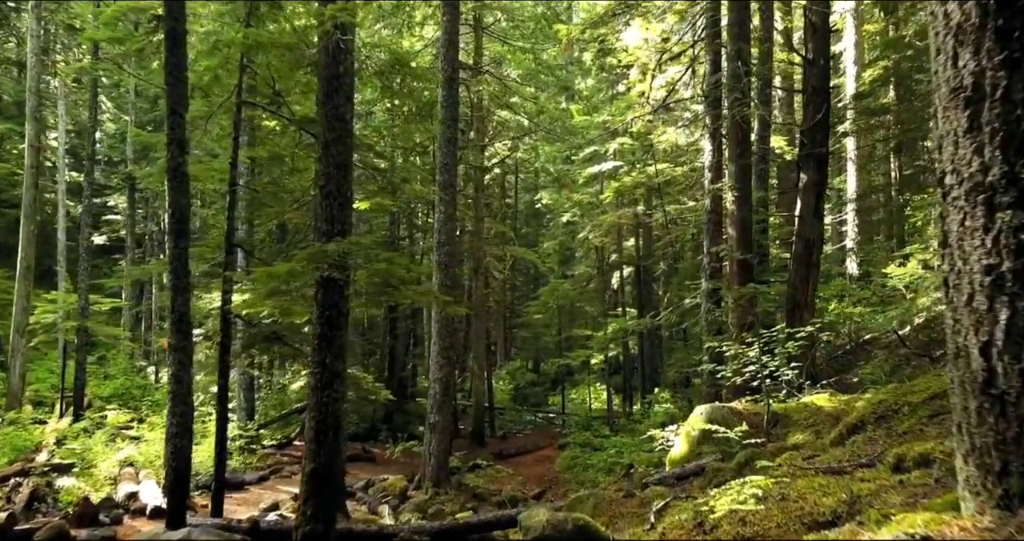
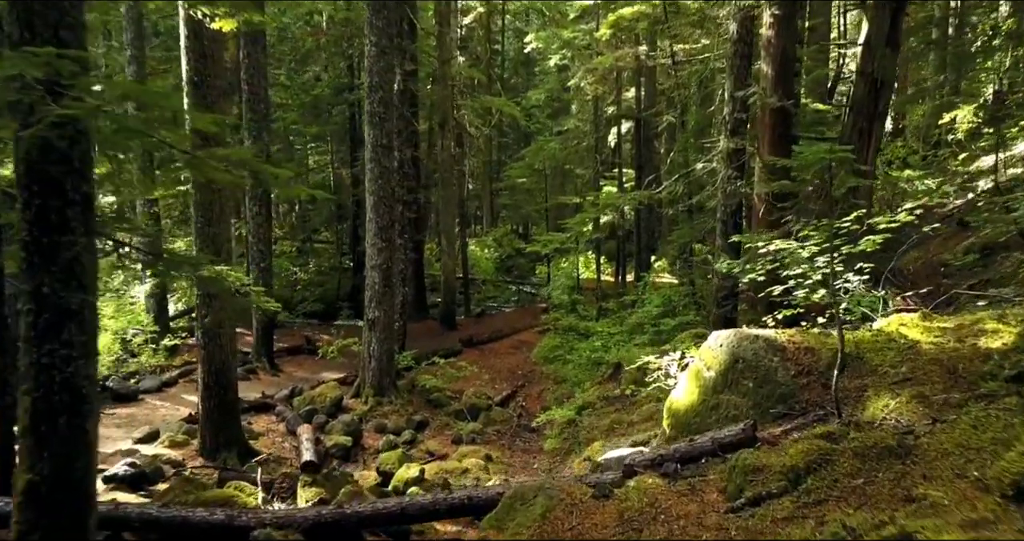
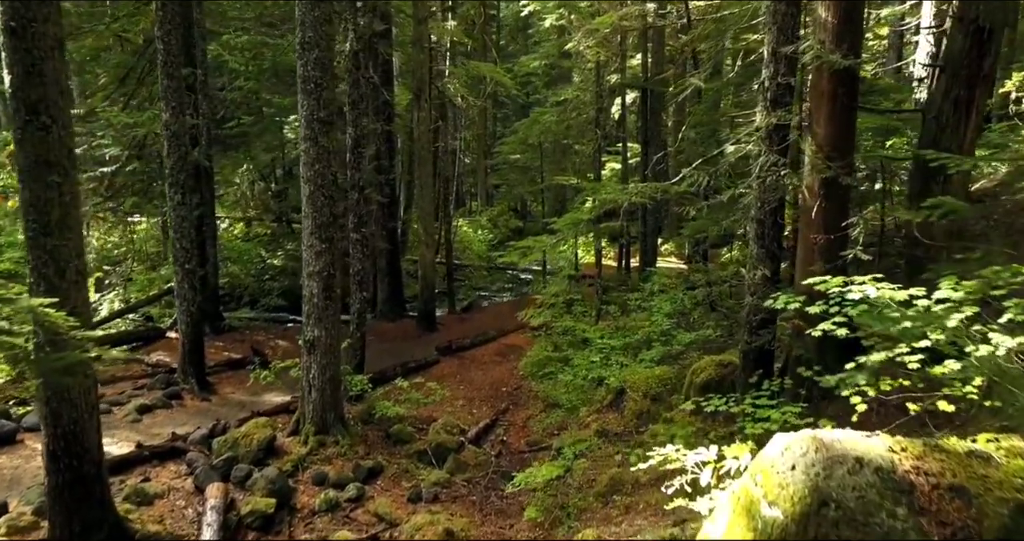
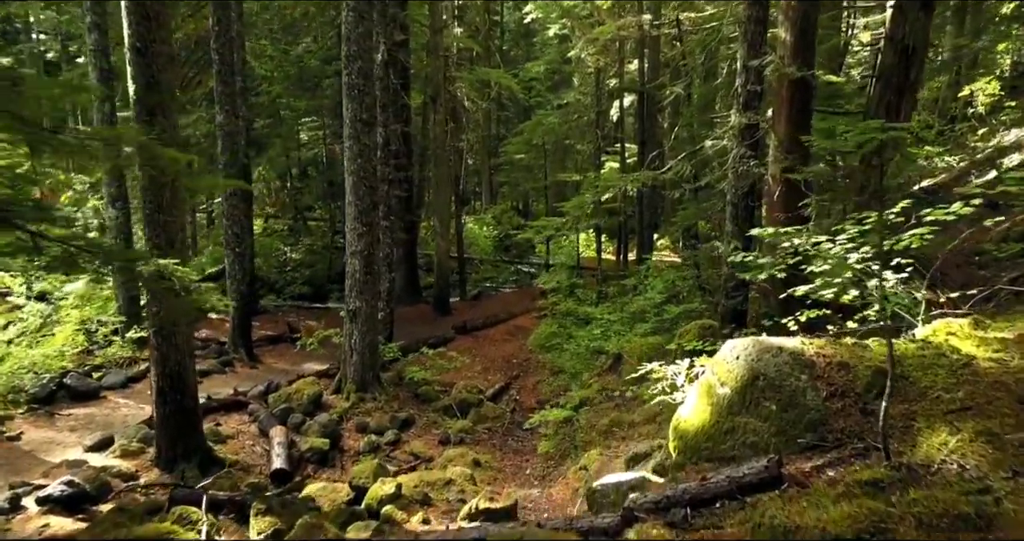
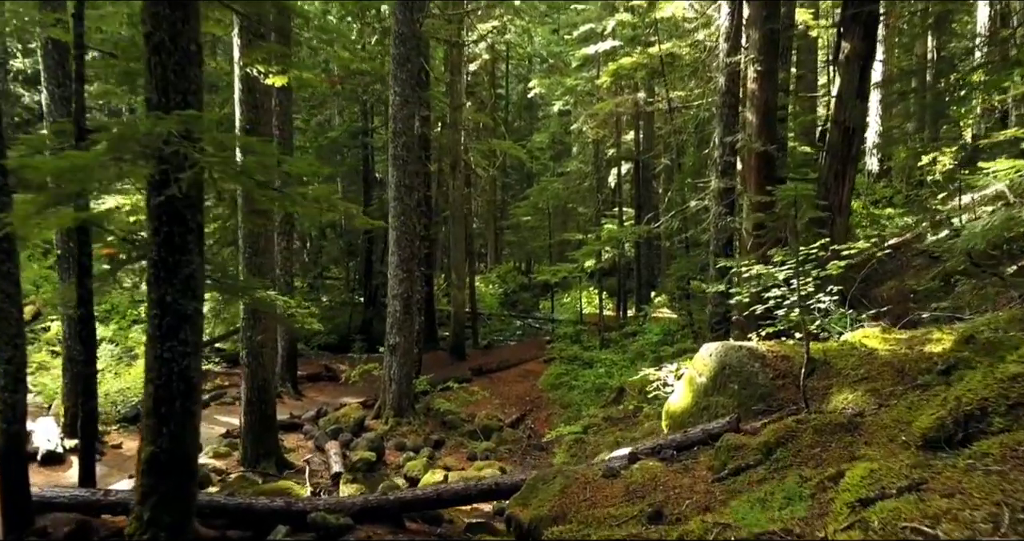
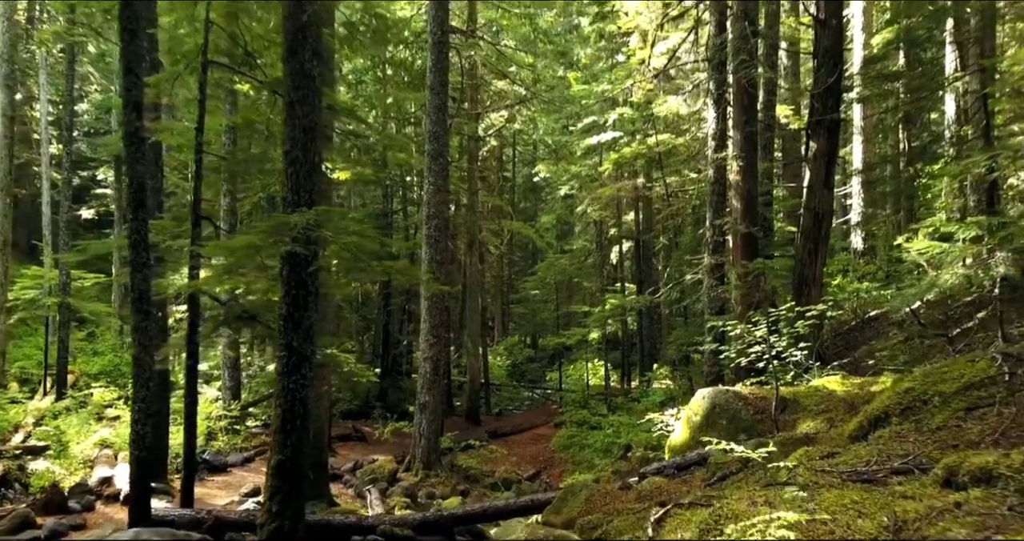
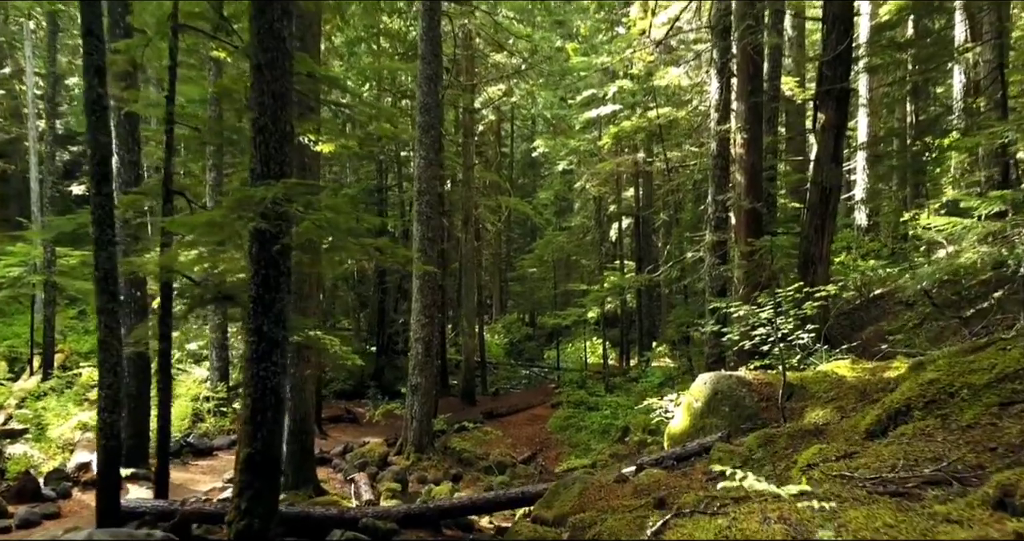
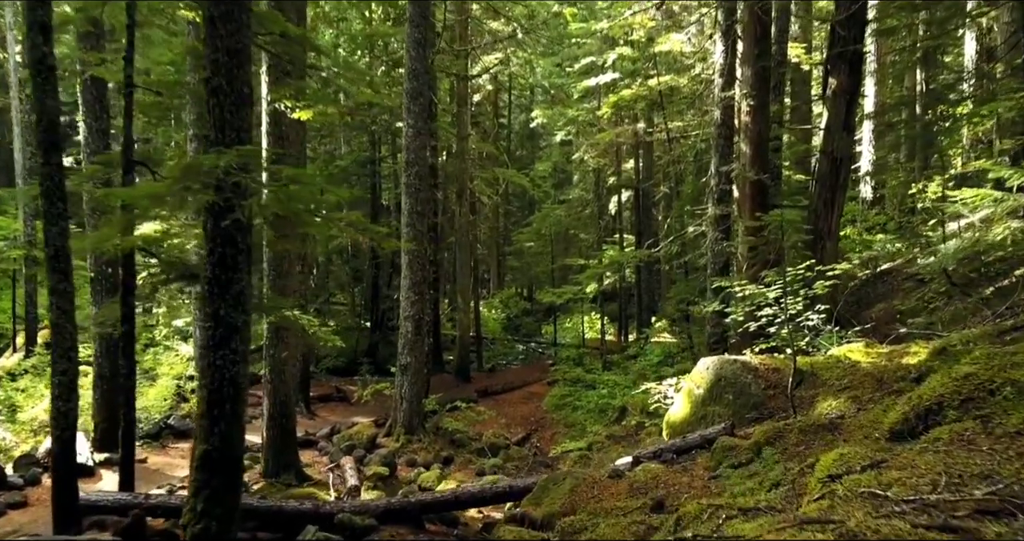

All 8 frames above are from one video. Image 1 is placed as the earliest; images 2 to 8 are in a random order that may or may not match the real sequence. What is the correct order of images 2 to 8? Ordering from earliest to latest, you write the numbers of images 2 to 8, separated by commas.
6, 7, 8, 5, 2, 4, 3
